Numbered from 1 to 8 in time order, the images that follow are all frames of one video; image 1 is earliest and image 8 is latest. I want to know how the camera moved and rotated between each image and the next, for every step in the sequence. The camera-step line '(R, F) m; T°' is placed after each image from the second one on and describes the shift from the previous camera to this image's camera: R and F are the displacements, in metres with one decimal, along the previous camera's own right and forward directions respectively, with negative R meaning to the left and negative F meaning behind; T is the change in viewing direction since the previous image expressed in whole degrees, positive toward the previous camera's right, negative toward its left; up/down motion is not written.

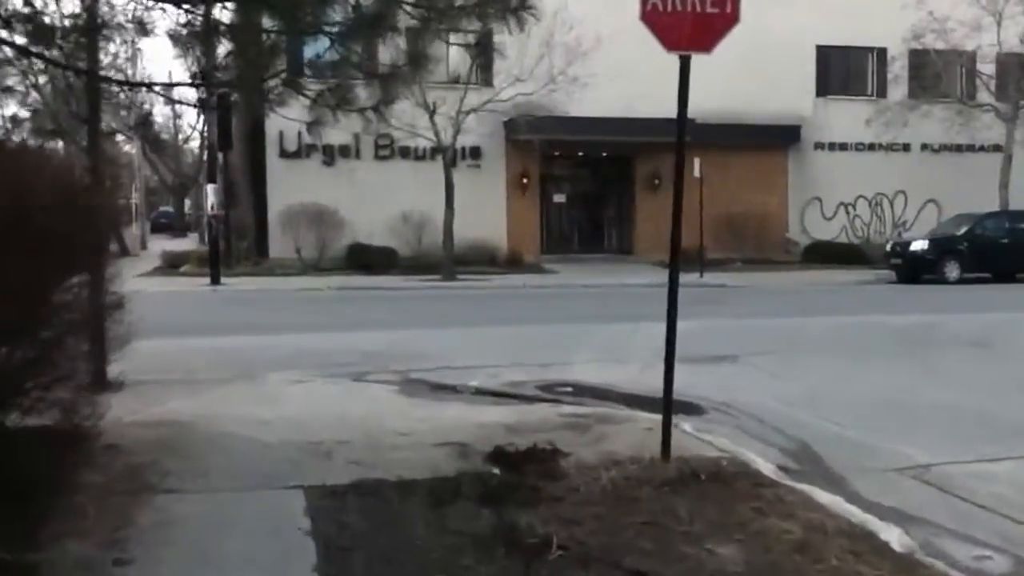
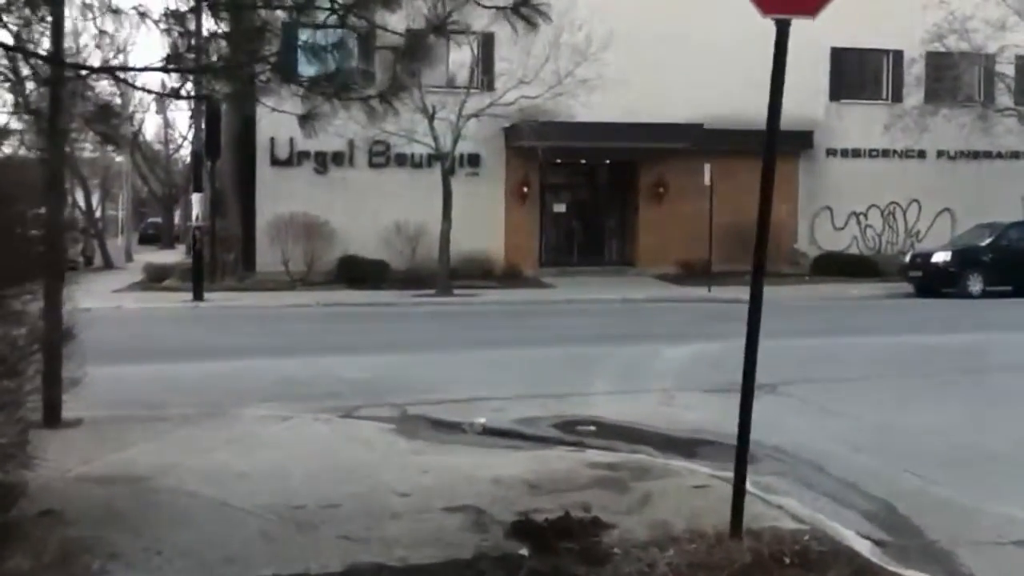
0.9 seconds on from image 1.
(-0.2, +1.4) m; 0°
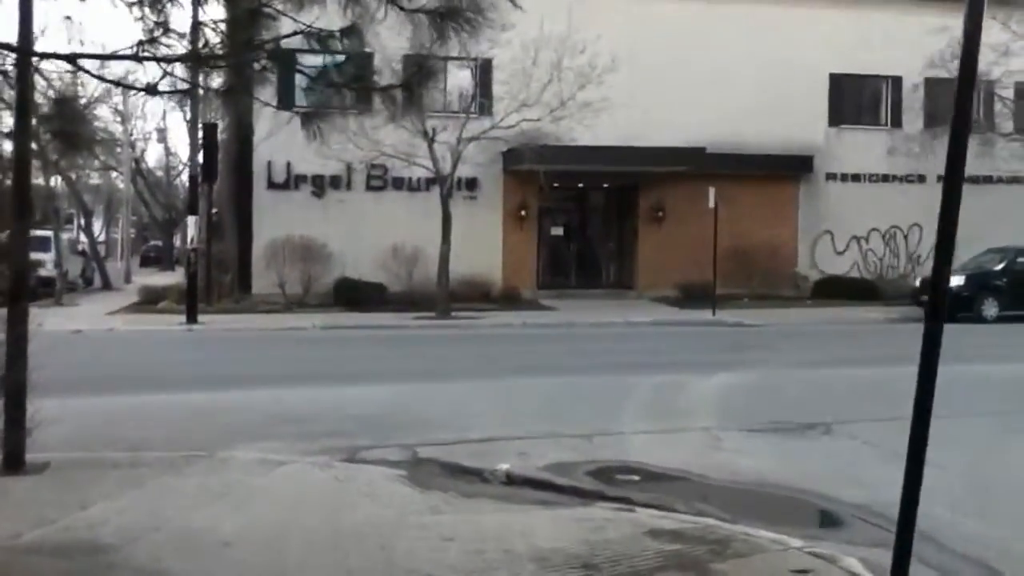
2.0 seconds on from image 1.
(-0.3, +1.3) m; +1°
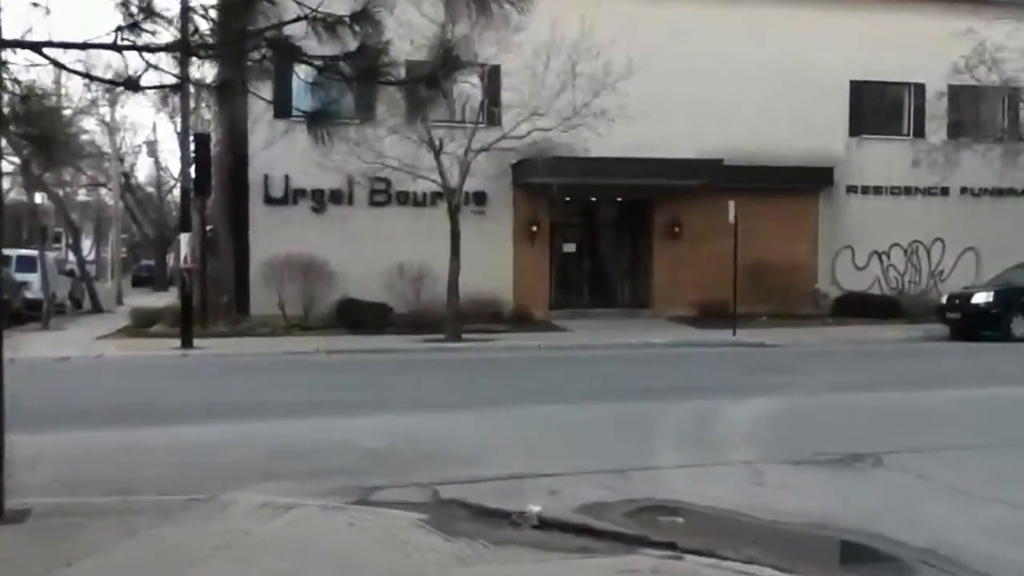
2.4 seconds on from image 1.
(-0.2, +0.8) m; 0°
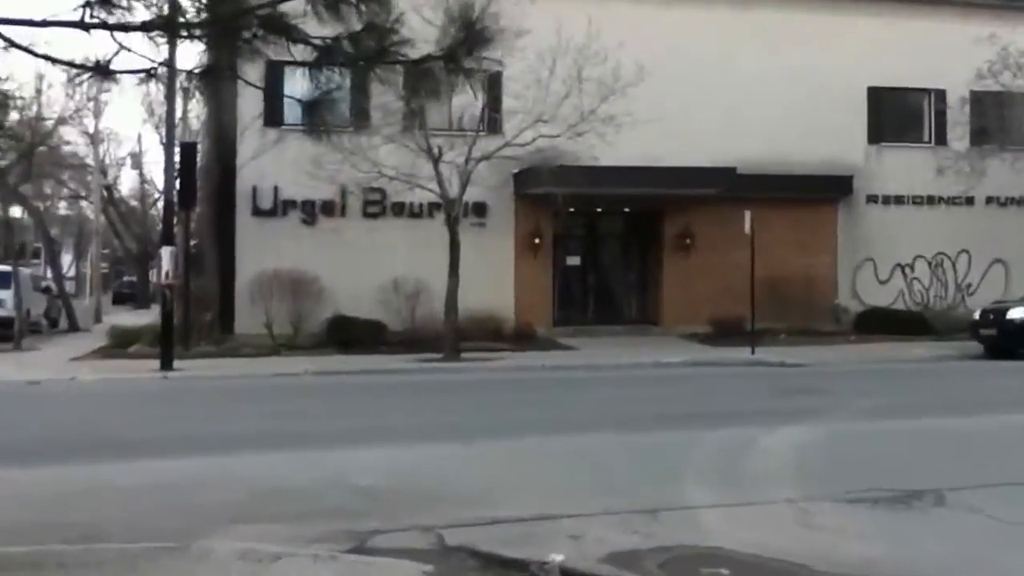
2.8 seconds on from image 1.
(0.0, +1.6) m; 0°
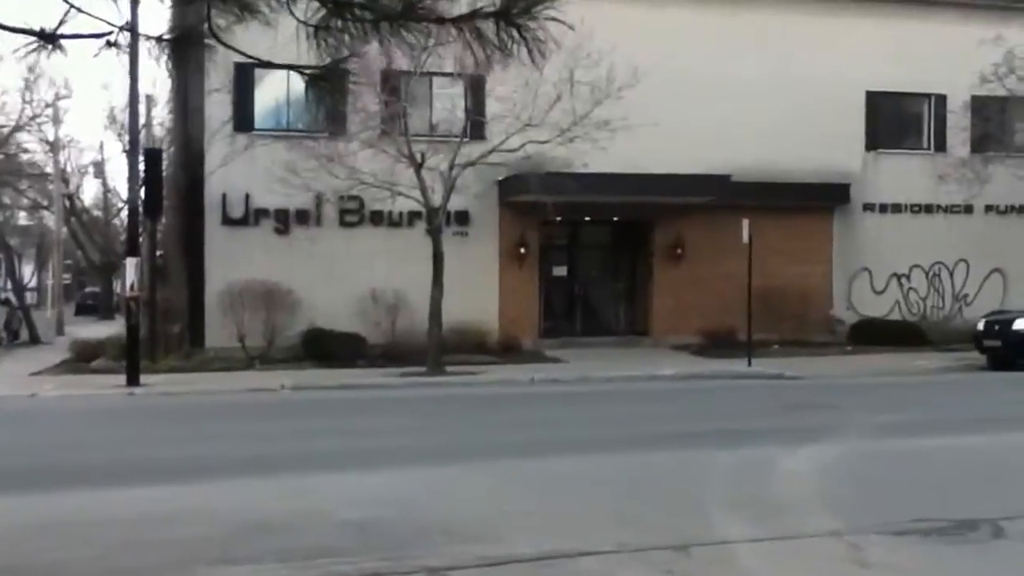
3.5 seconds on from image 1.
(-0.3, +1.0) m; +1°
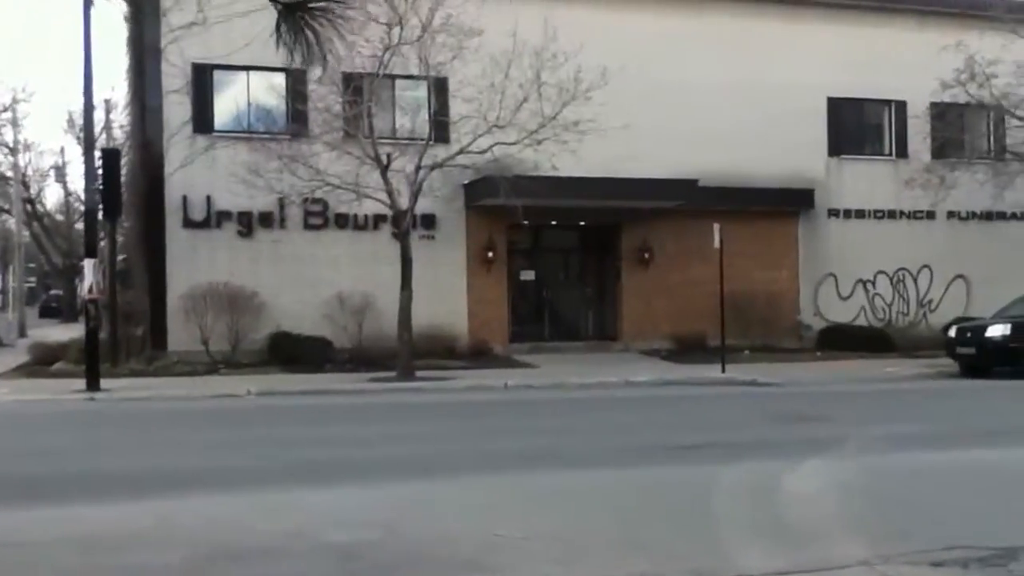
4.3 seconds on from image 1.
(-0.5, +0.3) m; +3°
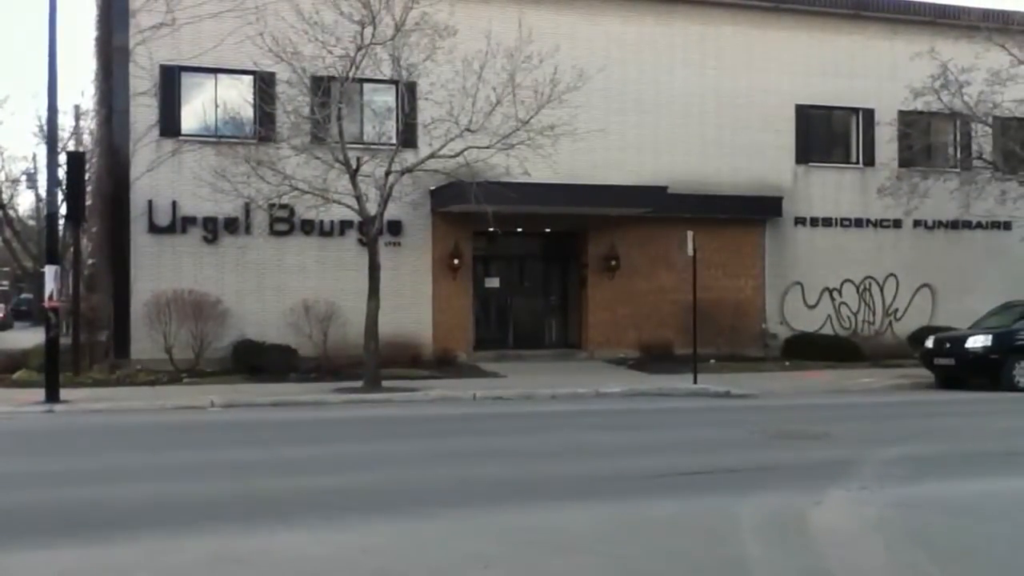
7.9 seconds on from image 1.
(-0.6, +0.4) m; +3°
